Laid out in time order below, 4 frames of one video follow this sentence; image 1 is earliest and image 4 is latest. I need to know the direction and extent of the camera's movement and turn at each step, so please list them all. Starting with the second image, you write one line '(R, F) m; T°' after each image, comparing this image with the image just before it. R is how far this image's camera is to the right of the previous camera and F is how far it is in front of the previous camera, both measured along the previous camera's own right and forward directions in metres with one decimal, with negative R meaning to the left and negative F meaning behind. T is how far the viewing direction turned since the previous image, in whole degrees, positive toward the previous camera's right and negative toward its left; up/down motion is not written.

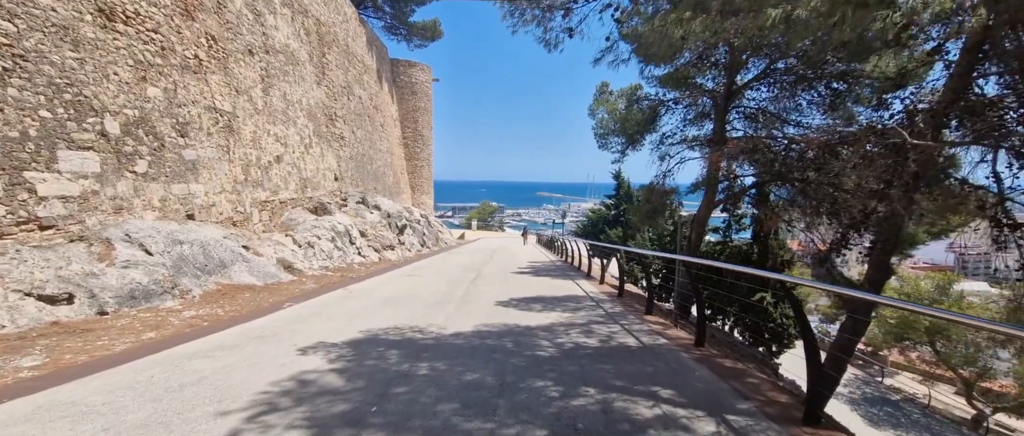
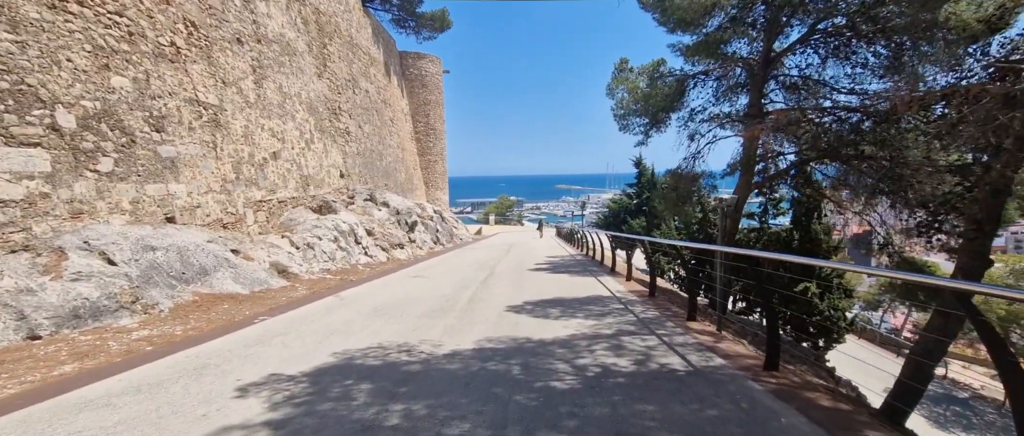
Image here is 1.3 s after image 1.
(+0.1, +1.1) m; -2°
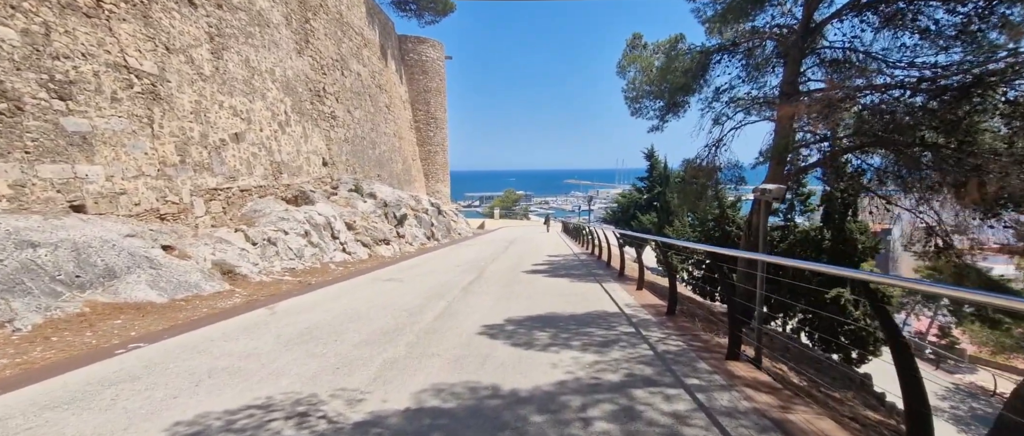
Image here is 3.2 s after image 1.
(+0.3, +1.6) m; -1°
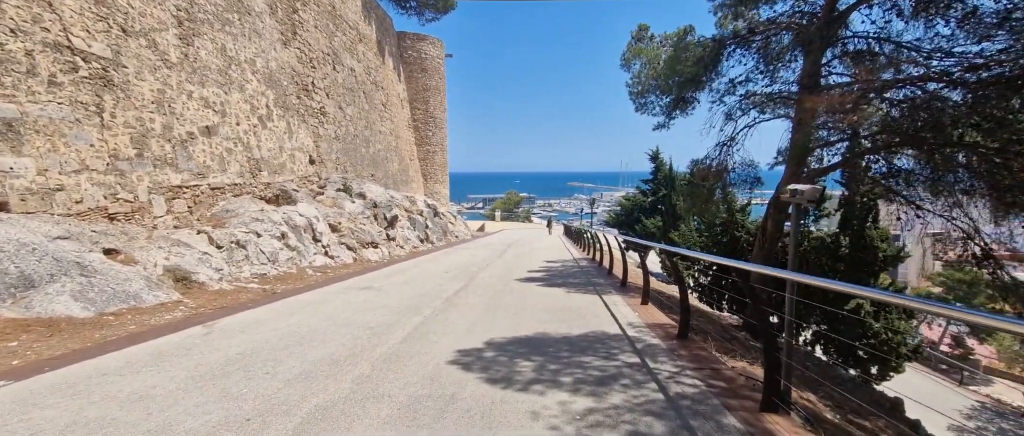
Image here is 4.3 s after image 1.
(+0.2, +0.9) m; 0°
